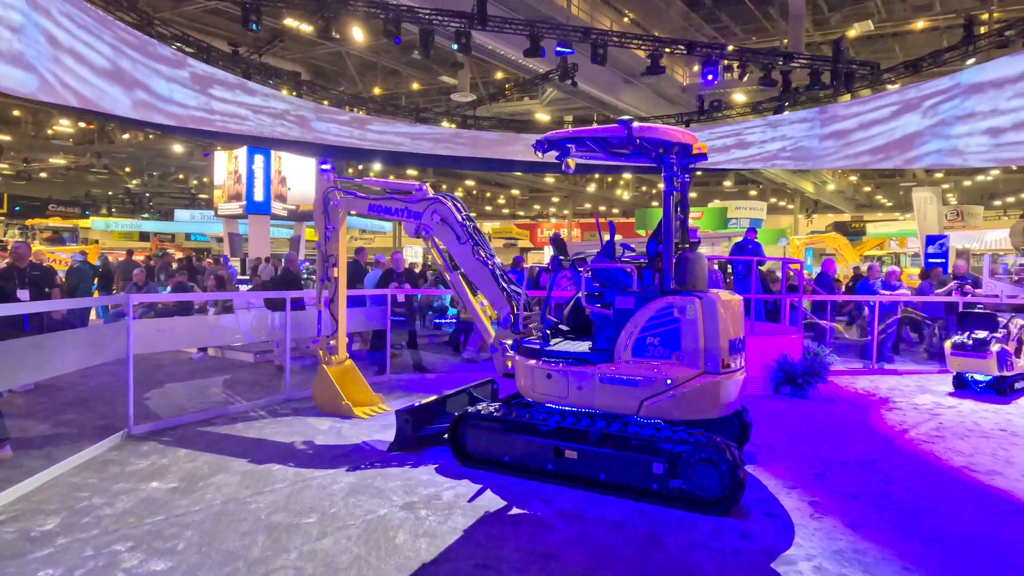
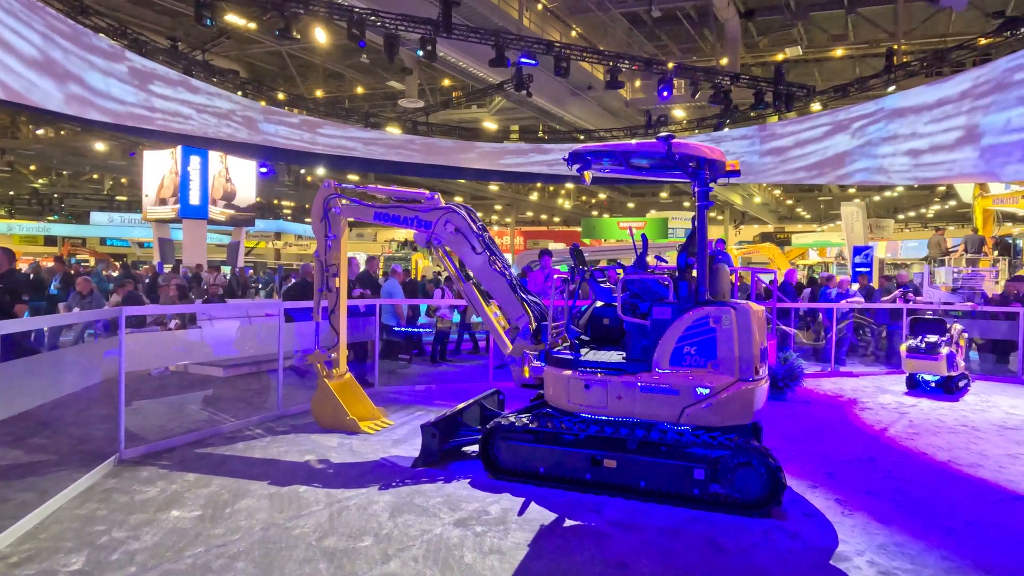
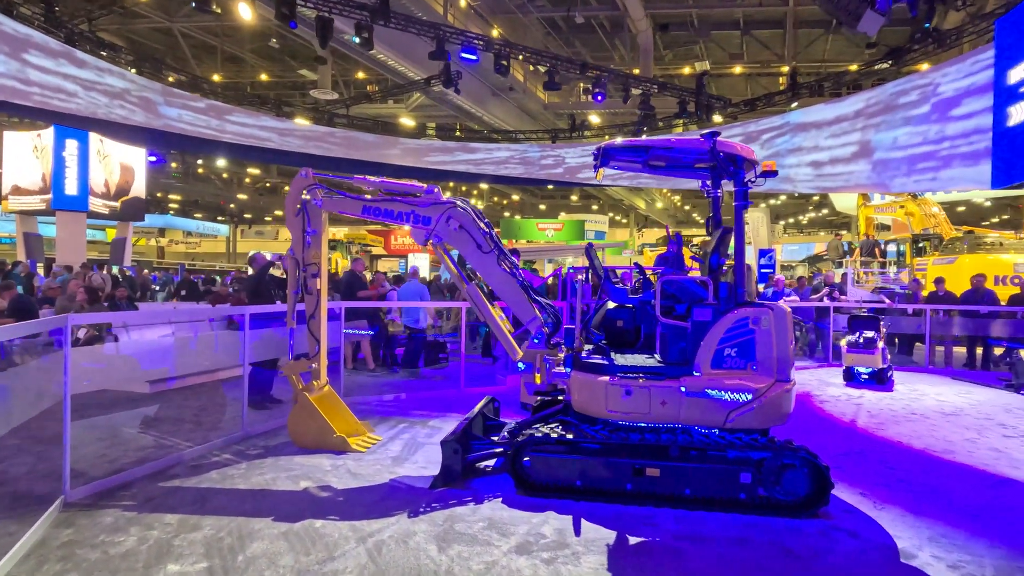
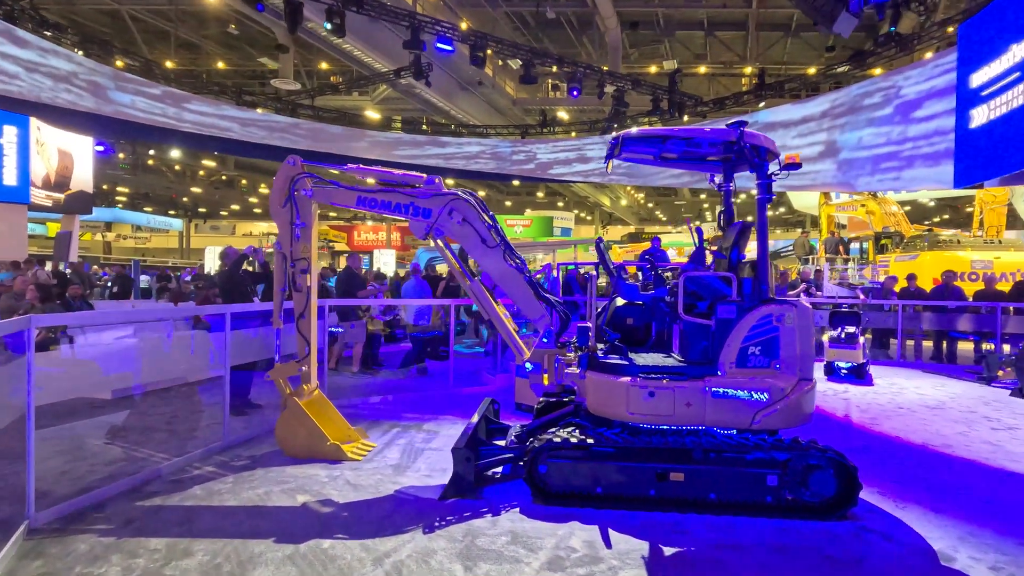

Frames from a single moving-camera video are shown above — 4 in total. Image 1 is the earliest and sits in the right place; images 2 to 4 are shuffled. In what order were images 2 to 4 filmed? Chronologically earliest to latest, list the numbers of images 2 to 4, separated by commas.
2, 3, 4
